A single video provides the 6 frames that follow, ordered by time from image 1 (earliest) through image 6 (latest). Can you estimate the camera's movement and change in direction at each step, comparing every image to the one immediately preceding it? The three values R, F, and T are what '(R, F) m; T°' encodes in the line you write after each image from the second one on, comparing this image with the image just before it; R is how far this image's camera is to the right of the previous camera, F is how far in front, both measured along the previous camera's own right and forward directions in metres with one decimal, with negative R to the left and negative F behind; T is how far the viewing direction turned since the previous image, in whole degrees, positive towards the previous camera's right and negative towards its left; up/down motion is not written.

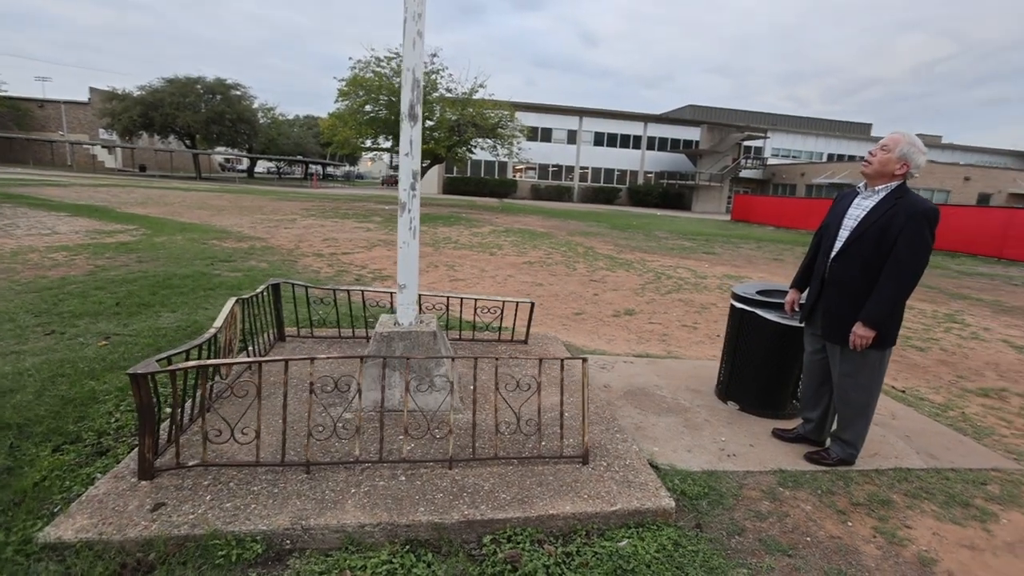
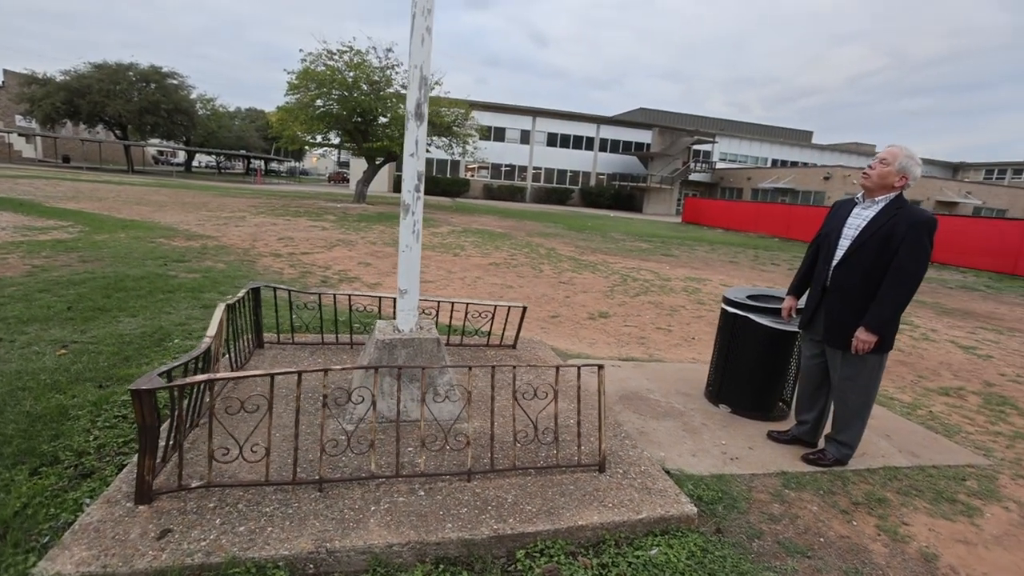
(-0.3, +0.1) m; +6°
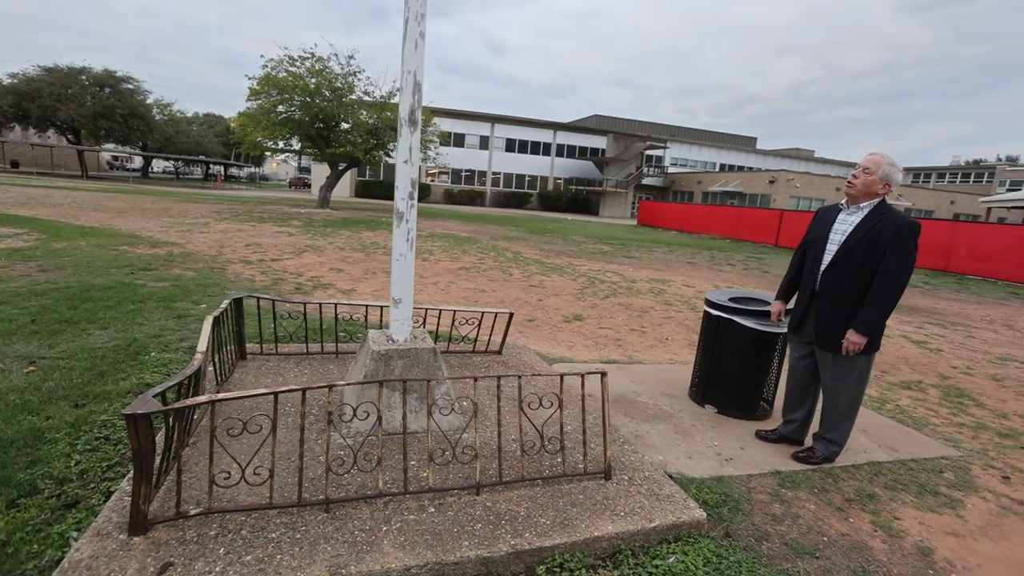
(-0.2, 0.0) m; +4°
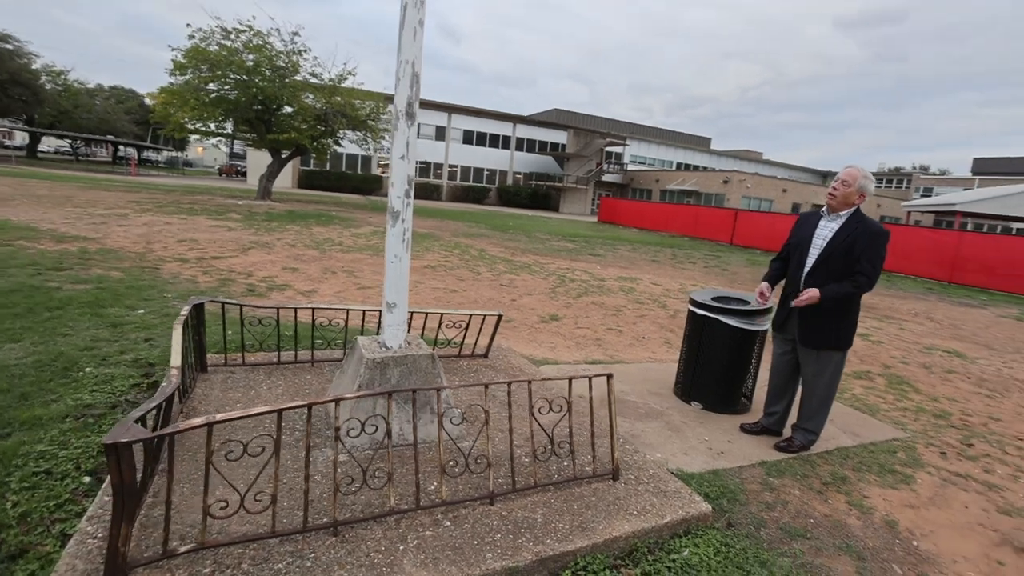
(-0.3, +0.1) m; +5°
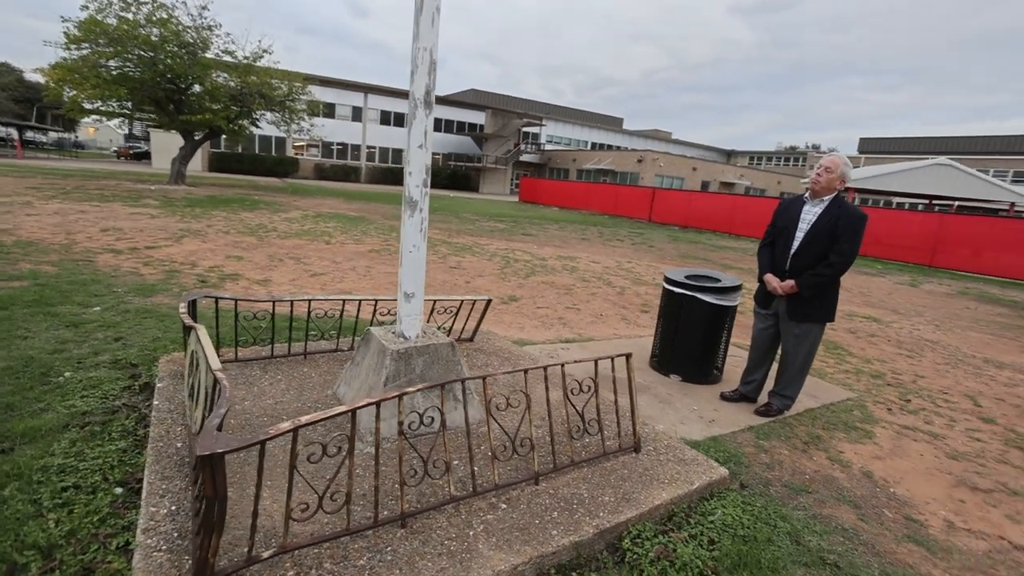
(-0.6, 0.0) m; +9°
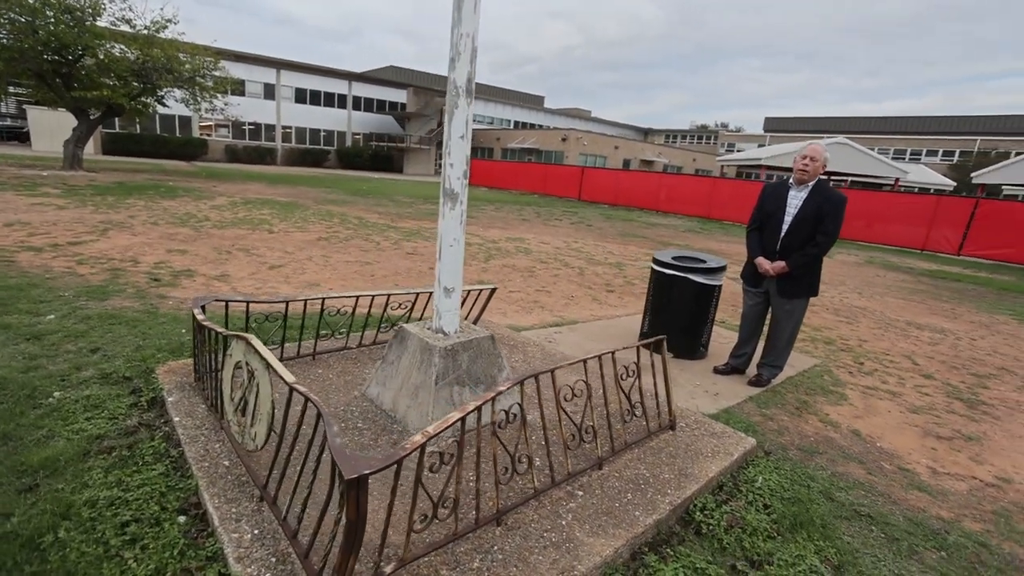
(-0.7, 0.0) m; +8°
